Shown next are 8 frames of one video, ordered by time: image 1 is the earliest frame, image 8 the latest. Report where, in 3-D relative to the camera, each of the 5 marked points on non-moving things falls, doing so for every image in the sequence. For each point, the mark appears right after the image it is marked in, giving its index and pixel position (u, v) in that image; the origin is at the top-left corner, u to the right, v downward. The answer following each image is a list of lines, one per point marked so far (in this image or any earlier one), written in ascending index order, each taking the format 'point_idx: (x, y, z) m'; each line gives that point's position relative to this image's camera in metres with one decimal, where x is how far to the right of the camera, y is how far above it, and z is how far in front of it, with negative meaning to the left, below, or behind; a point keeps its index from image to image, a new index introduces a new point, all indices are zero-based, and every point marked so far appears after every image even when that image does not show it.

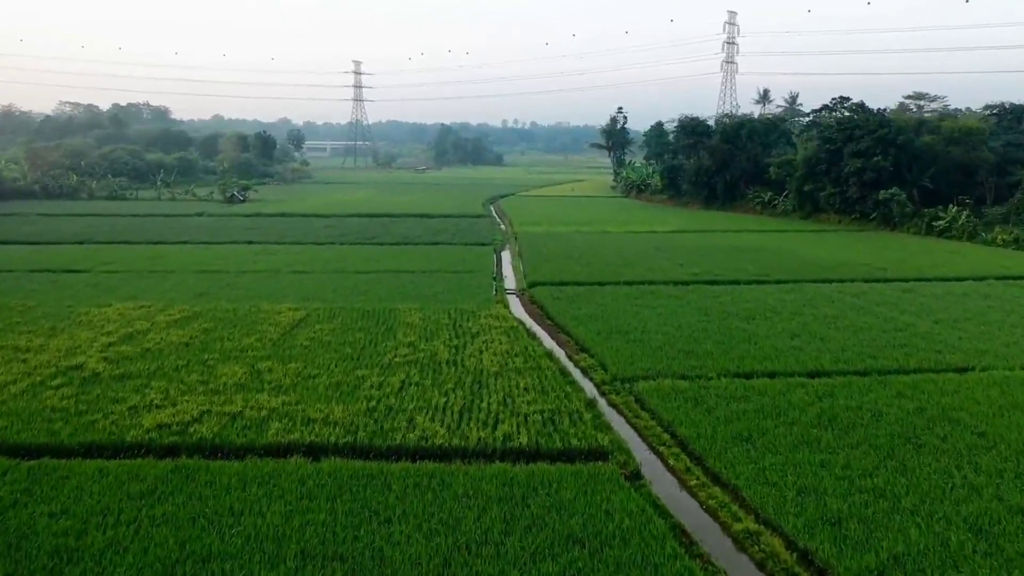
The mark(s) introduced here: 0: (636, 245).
0: (+3.1, +1.1, +19.6) m
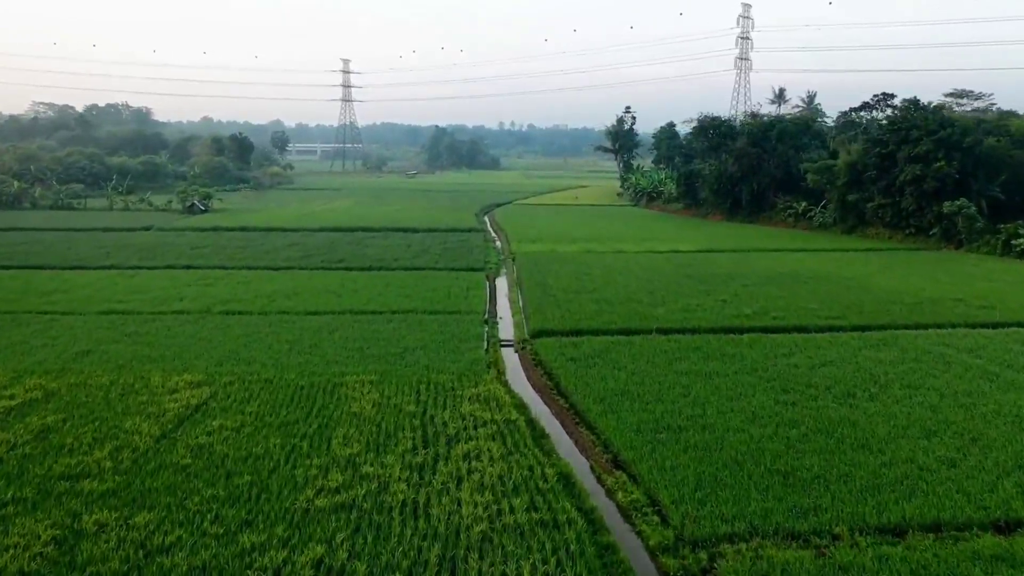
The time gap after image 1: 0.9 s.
0: (+3.0, +0.4, +16.1) m
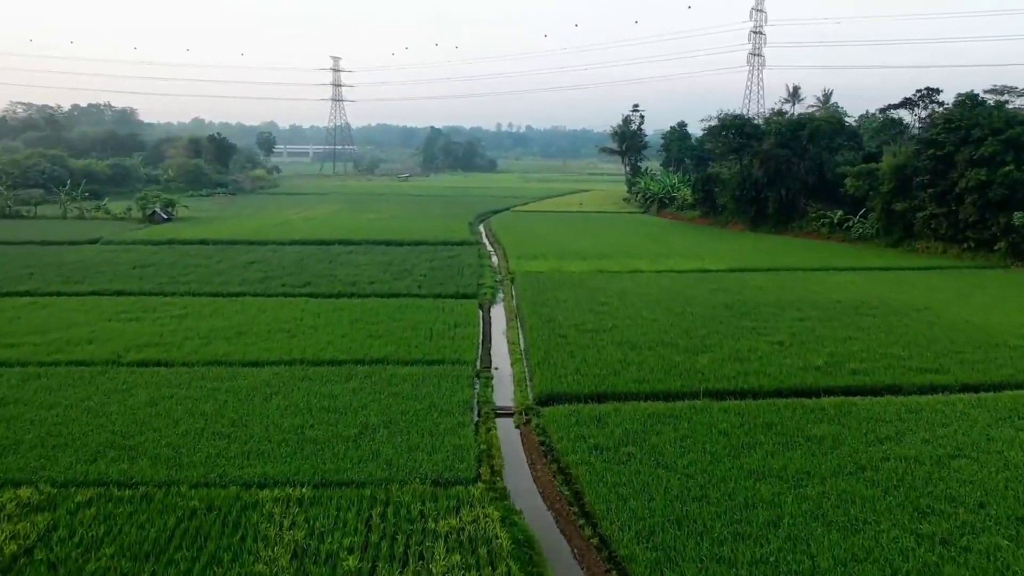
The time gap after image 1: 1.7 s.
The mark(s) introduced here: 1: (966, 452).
0: (+3.0, -0.1, +13.3) m
1: (+3.9, -1.4, +6.7) m
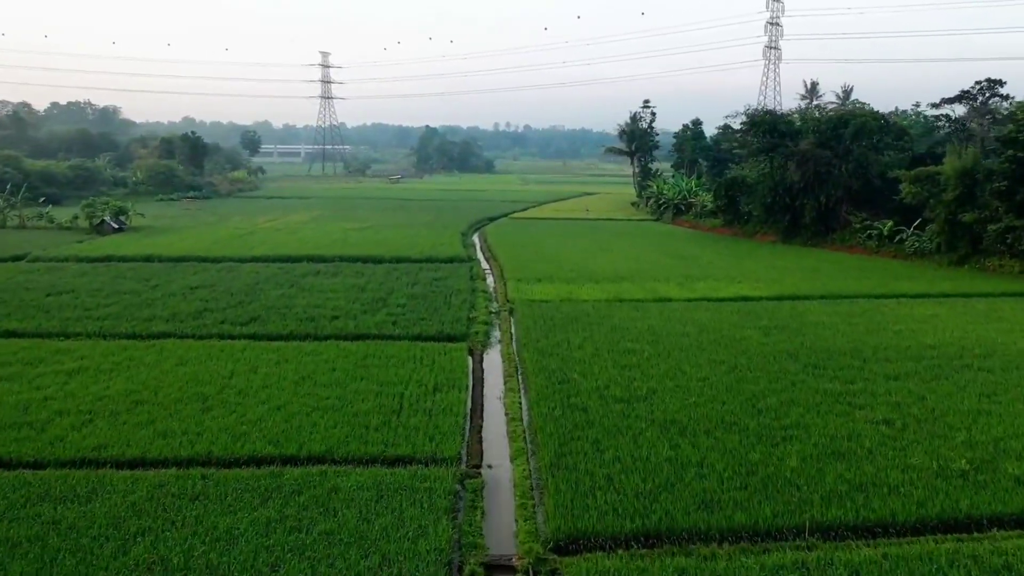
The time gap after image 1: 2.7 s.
0: (+3.0, -0.7, +10.4) m
1: (+4.0, -2.0, +3.8) m
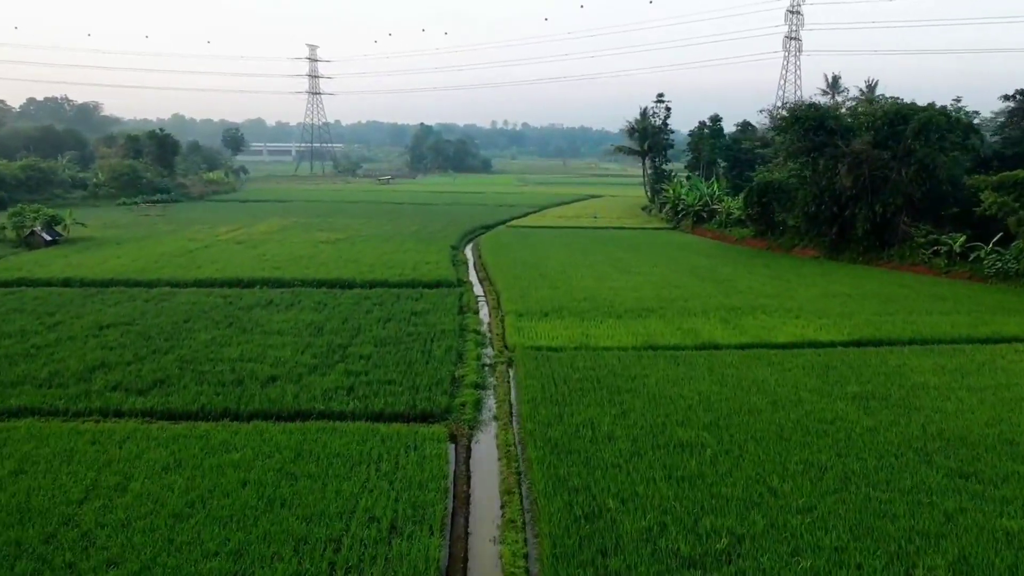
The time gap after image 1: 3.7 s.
0: (+3.0, -1.2, +7.4) m
1: (+4.0, -2.5, +0.8) m
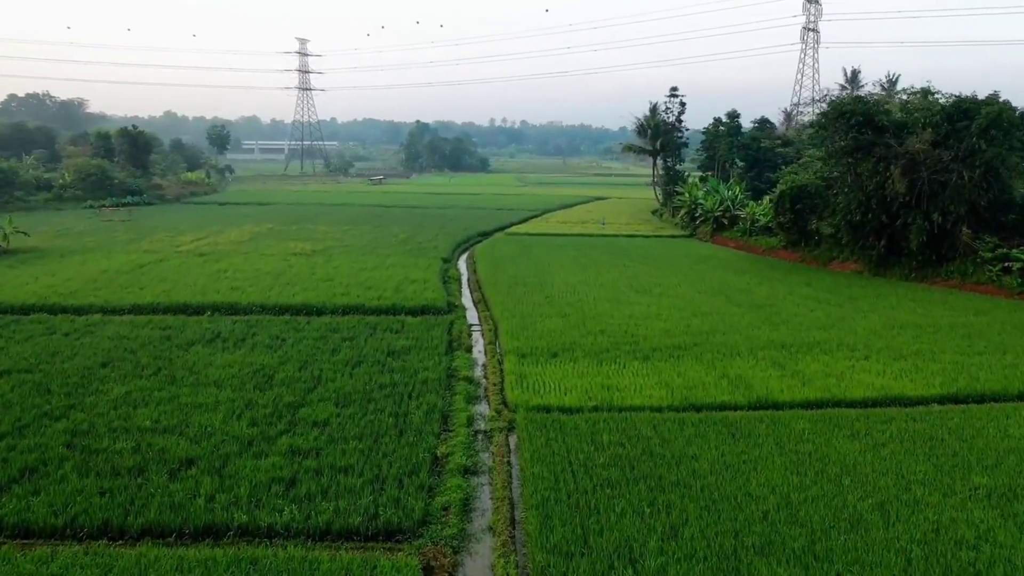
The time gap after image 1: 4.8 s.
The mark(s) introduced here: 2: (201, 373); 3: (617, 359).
0: (+3.0, -1.7, +5.1) m
1: (+4.0, -3.0, -1.5) m
2: (-3.4, -0.9, +8.6) m
3: (+1.3, -0.8, +9.3) m
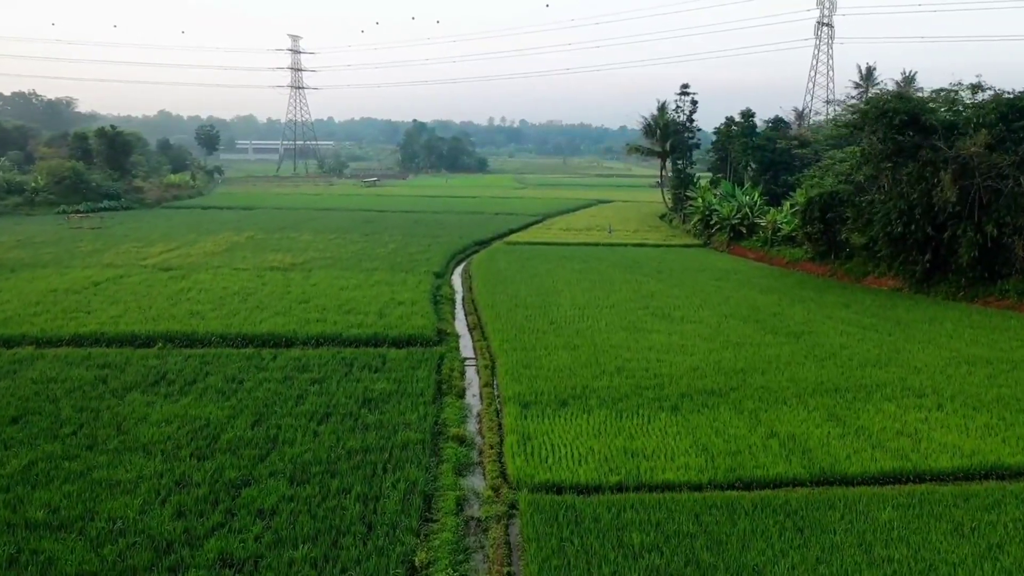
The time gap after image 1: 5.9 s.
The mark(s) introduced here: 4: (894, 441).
0: (+3.0, -2.0, +3.5) m
1: (+4.0, -3.3, -3.1) m
2: (-3.4, -1.3, +7.0) m
3: (+1.3, -1.2, +7.7) m
4: (+3.4, -1.4, +6.9) m
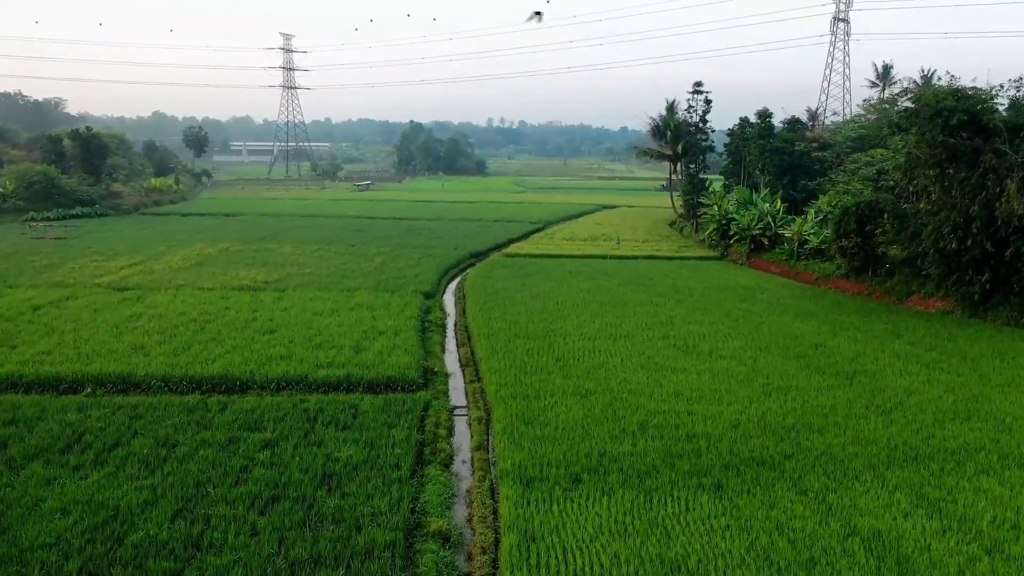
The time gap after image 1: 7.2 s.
0: (+3.0, -2.4, +1.9) m
1: (+4.0, -3.7, -4.8) m
2: (-3.4, -1.7, +5.3) m
3: (+1.3, -1.5, +6.0) m
4: (+3.4, -1.7, +5.2) m
